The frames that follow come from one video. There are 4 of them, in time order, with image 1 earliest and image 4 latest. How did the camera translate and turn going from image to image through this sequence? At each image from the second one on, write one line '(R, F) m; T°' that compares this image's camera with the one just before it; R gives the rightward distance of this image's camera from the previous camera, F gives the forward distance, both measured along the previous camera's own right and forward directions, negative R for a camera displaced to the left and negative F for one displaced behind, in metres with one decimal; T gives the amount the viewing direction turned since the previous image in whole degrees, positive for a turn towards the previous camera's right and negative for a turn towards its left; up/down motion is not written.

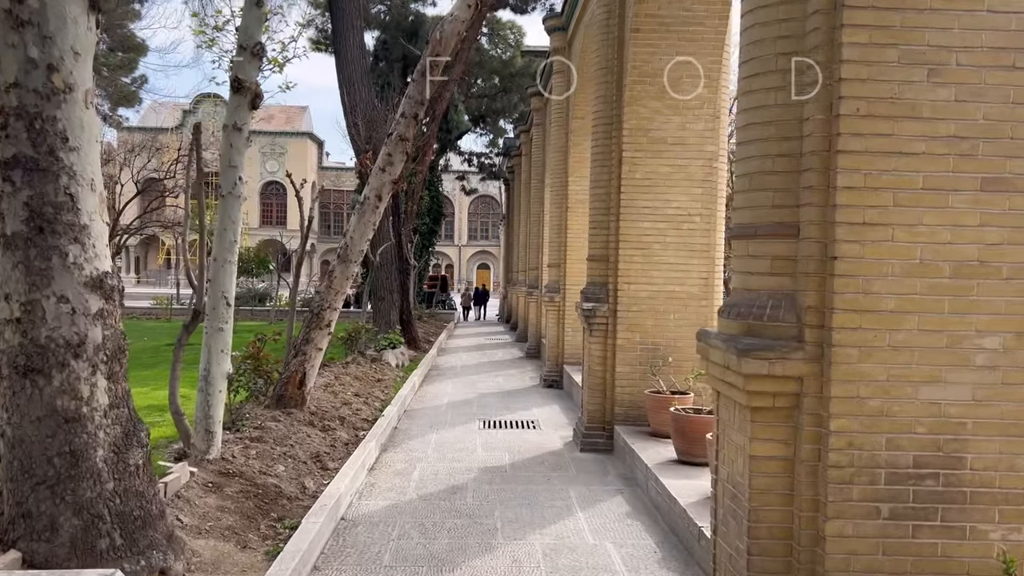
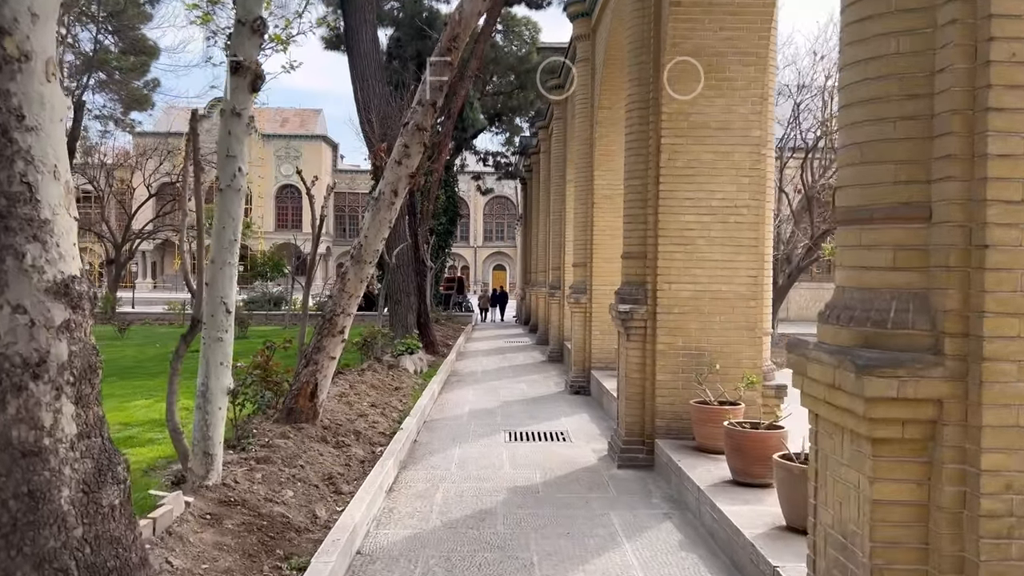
(-0.1, +0.6) m; -1°
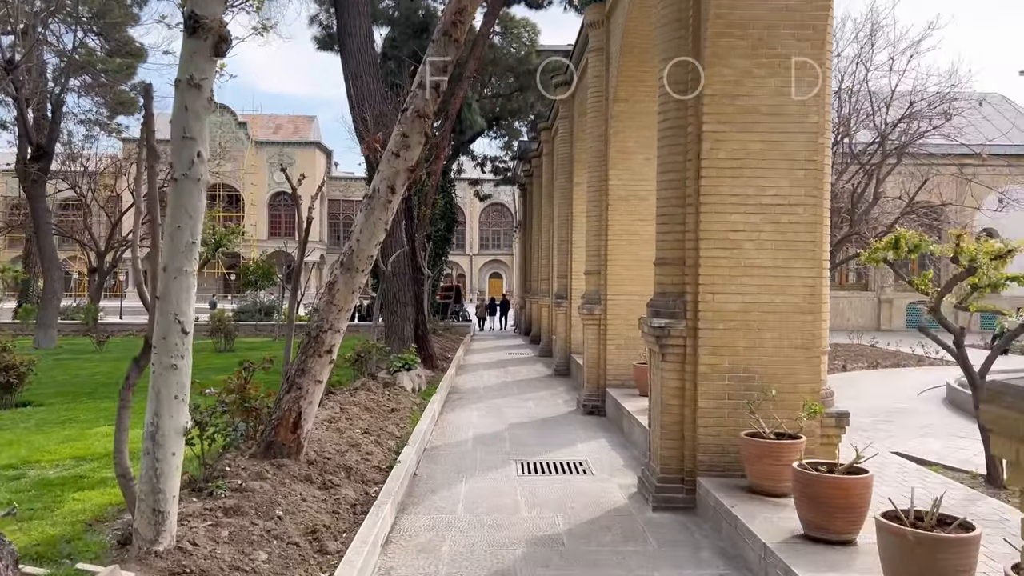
(-0.1, +0.9) m; 0°
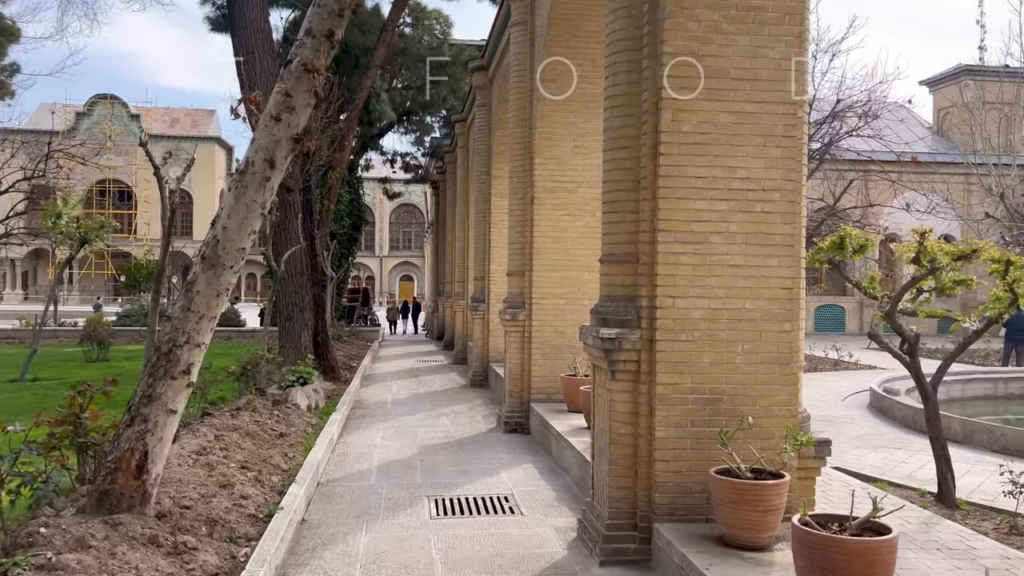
(0.0, +1.1) m; +6°
